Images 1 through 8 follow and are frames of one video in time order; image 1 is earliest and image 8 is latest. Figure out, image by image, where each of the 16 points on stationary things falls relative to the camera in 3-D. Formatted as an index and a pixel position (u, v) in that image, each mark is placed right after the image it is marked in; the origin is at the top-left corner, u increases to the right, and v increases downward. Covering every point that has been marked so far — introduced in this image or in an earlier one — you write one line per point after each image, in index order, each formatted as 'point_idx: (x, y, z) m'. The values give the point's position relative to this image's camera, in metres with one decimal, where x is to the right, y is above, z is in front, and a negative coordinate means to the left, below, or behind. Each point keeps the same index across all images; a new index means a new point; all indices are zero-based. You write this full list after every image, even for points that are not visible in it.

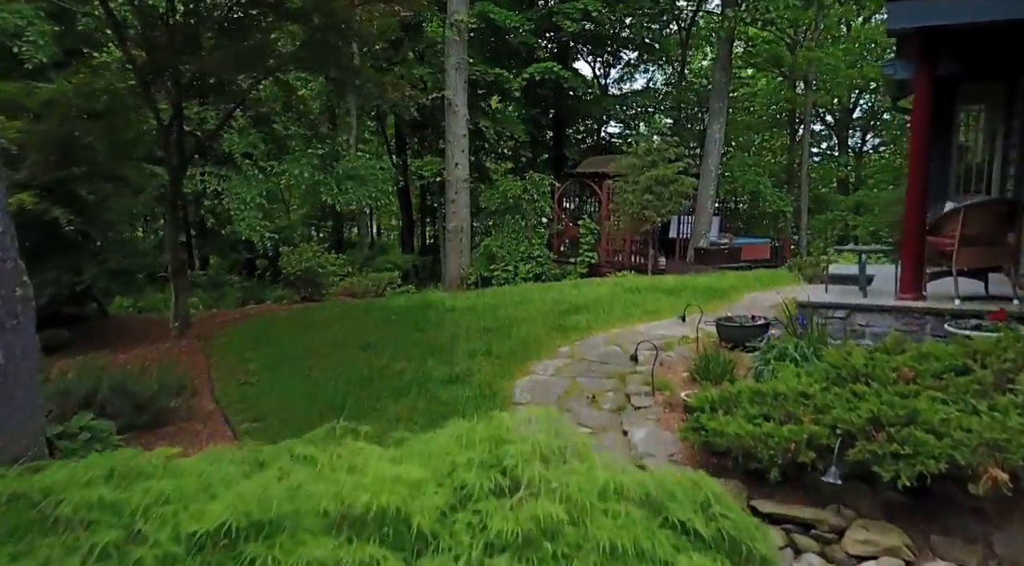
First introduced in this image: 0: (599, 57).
0: (+2.5, +6.6, +20.3) m
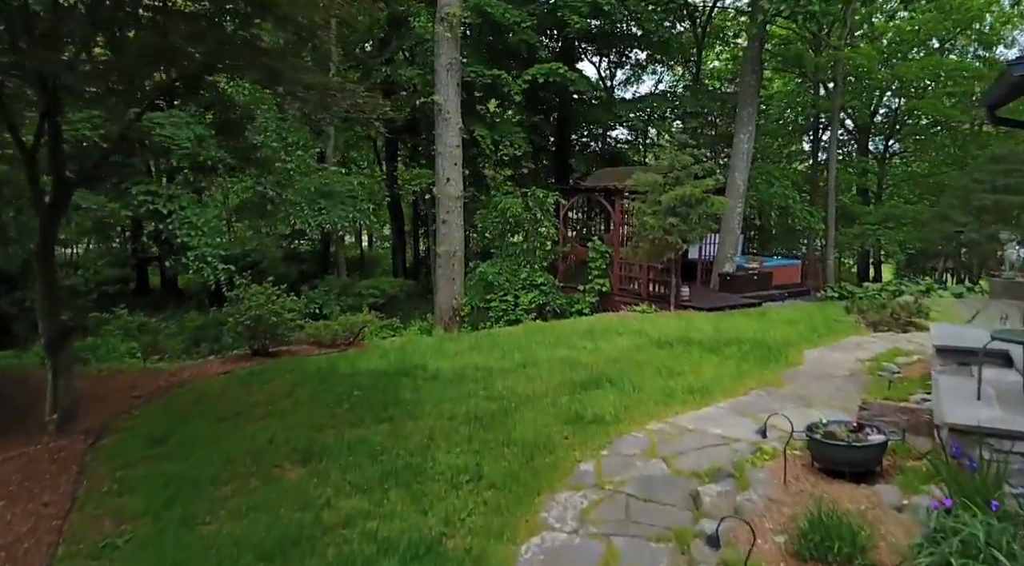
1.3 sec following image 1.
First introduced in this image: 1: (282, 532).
0: (+2.5, +6.1, +18.6) m
1: (-1.2, -1.3, +3.5) m
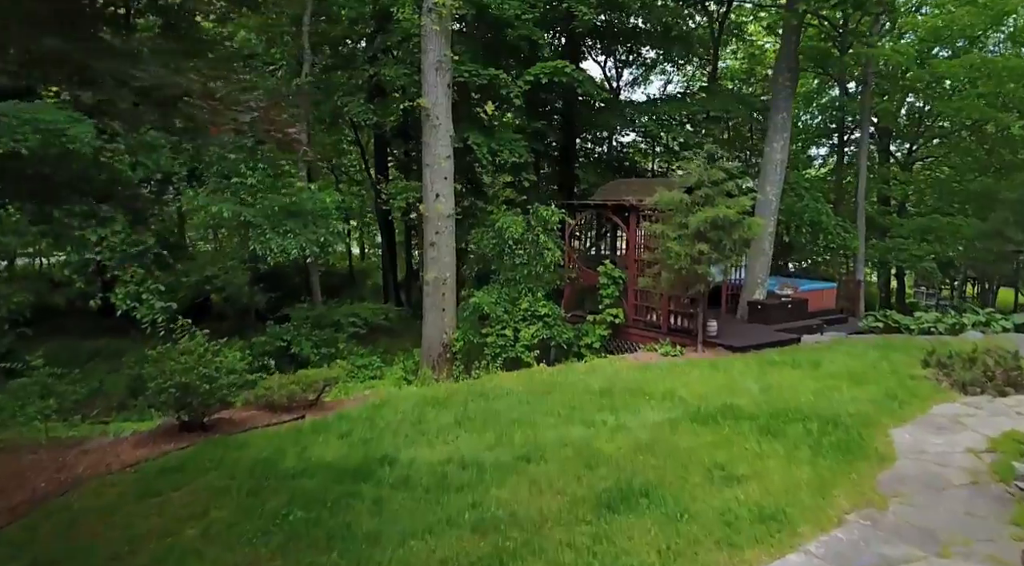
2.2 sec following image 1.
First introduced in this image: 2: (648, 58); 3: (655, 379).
0: (+2.5, +5.6, +16.9) m
1: (-1.2, -1.7, +1.8) m
2: (+3.4, +5.5, +17.0) m
3: (+1.5, -1.0, +7.3) m
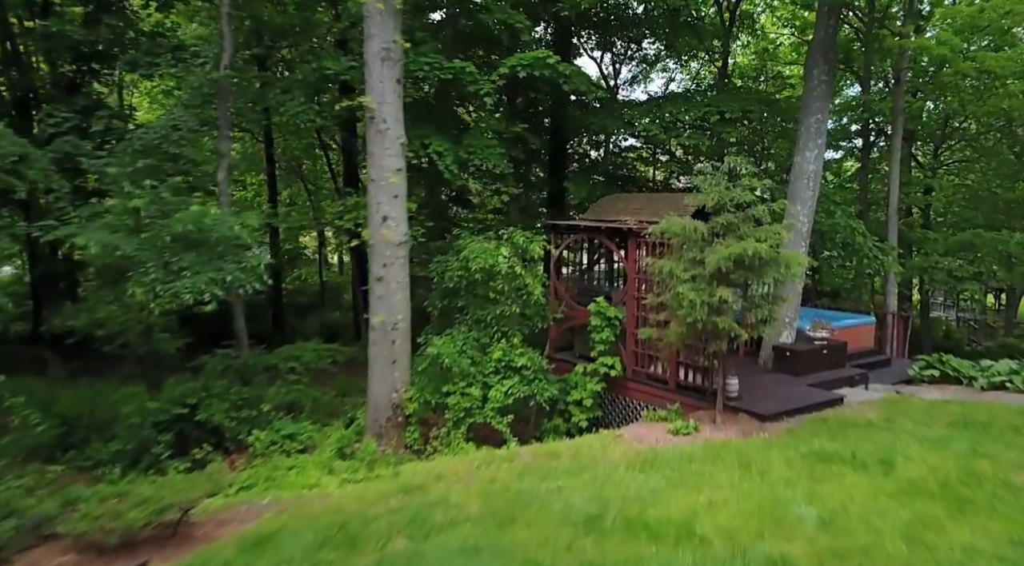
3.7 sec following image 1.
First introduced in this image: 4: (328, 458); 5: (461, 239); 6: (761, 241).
0: (+2.1, +5.0, +14.8) m
1: (-1.6, -2.3, -0.3) m
2: (+3.0, +5.0, +14.9) m
3: (+1.1, -1.6, +5.2) m
4: (-2.1, -1.9, +7.6) m
5: (-0.7, +0.6, +9.7) m
6: (+2.4, +0.4, +6.6) m
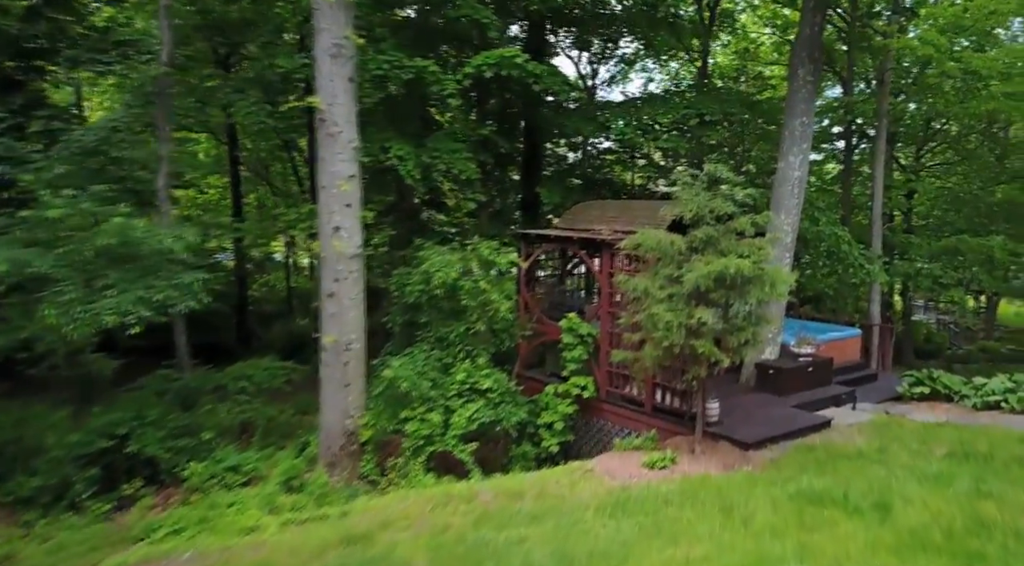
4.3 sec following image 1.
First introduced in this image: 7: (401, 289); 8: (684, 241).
0: (+1.5, +4.9, +14.2) m
1: (-1.7, -2.5, -1.0) m
2: (+2.4, +4.8, +14.3) m
3: (+0.8, -1.7, +4.5) m
4: (-2.4, -2.1, +6.9) m
5: (-1.2, +0.4, +9.0) m
6: (+2.0, +0.2, +6.0) m
7: (-1.4, -0.1, +8.8) m
8: (+1.6, +0.4, +6.2) m
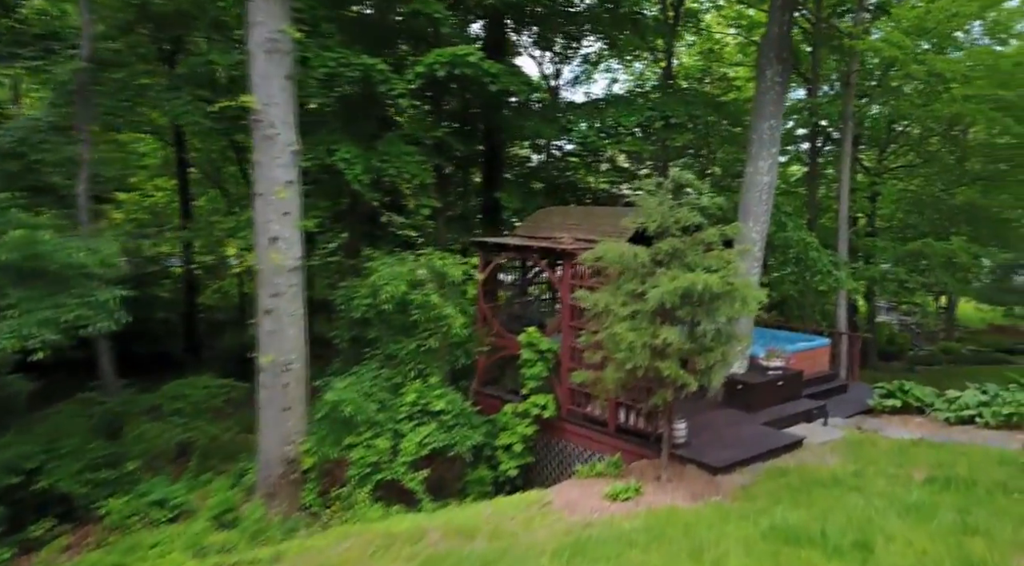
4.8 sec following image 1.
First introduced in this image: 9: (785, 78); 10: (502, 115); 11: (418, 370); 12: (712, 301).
0: (+0.7, +4.7, +13.7) m
1: (-1.8, -2.6, -1.6) m
2: (+1.6, +4.7, +13.9) m
3: (+0.5, -1.9, +4.0) m
4: (-2.9, -2.3, +6.3) m
5: (-1.7, +0.3, +8.4) m
6: (+1.6, +0.1, +5.6) m
7: (-2.0, -0.2, +8.2) m
8: (+1.1, +0.2, +5.7) m
9: (+3.2, +2.4, +8.1) m
10: (-0.2, +2.7, +11.0) m
11: (-1.1, -1.0, +7.7) m
12: (+1.6, -0.1, +5.5) m
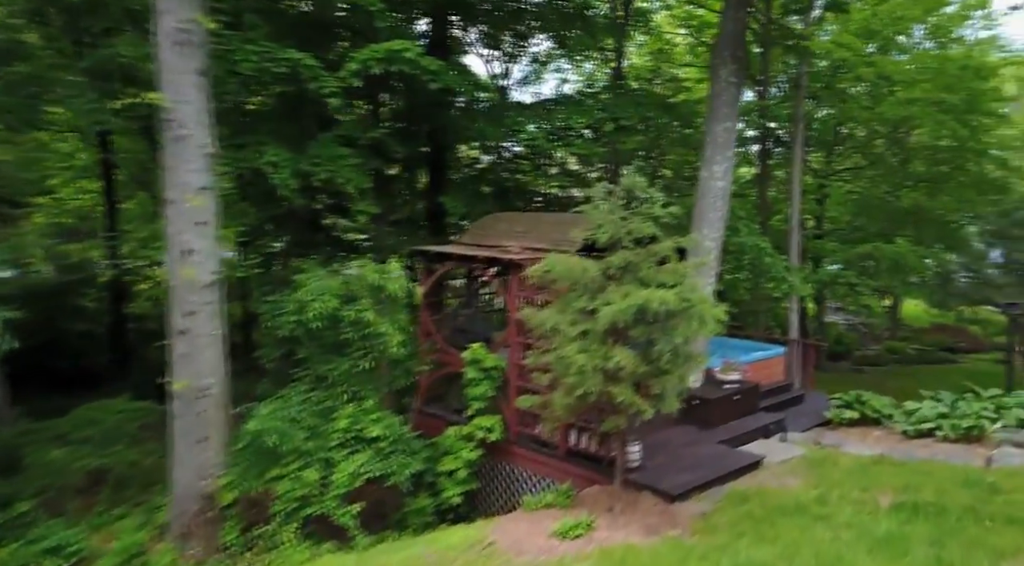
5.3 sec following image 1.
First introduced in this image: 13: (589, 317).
0: (-0.3, +4.6, +13.2) m
1: (-1.8, -2.8, -2.3) m
2: (+0.5, +4.5, +13.4) m
3: (+0.1, -2.0, +3.5) m
4: (-3.4, -2.5, +5.5) m
5: (-2.4, +0.1, +7.7) m
6: (+1.1, 0.0, +5.1) m
7: (-2.6, -0.4, +7.5) m
8: (+0.7, +0.1, +5.3) m
9: (+2.6, +2.3, +7.7) m
10: (-1.0, +2.5, +10.4) m
11: (-1.7, -1.1, +7.1) m
12: (+1.2, -0.3, +5.1) m
13: (+0.6, -0.3, +5.2) m
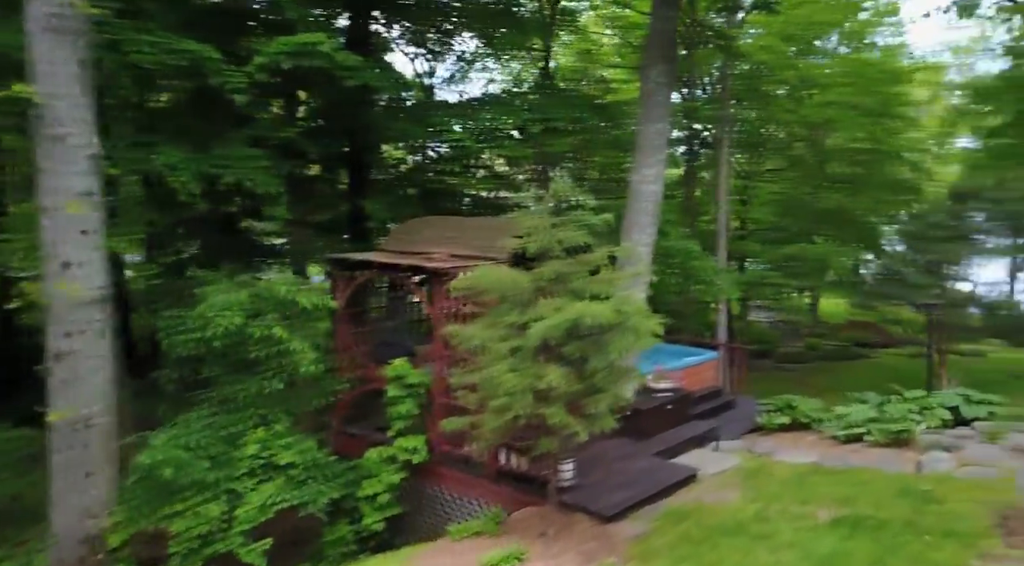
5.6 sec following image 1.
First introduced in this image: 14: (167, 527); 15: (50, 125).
0: (-1.7, +4.5, +12.7) m
1: (-1.5, -2.9, -2.8) m
2: (-0.9, +4.4, +13.0) m
3: (-0.2, -2.1, +3.1) m
4: (-3.9, -2.6, +4.8) m
5: (-3.1, 0.0, +7.1) m
6: (+0.6, -0.1, +4.8) m
7: (-3.3, -0.5, +6.8) m
8: (+0.1, 0.0, +4.9) m
9: (+1.7, +2.2, +7.5) m
10: (-2.1, +2.4, +9.8) m
11: (-2.4, -1.2, +6.5) m
12: (+0.6, -0.3, +4.8) m
13: (0.0, -0.3, +4.9) m
14: (-3.0, -2.1, +5.9) m
15: (-3.7, +1.3, +5.6) m
